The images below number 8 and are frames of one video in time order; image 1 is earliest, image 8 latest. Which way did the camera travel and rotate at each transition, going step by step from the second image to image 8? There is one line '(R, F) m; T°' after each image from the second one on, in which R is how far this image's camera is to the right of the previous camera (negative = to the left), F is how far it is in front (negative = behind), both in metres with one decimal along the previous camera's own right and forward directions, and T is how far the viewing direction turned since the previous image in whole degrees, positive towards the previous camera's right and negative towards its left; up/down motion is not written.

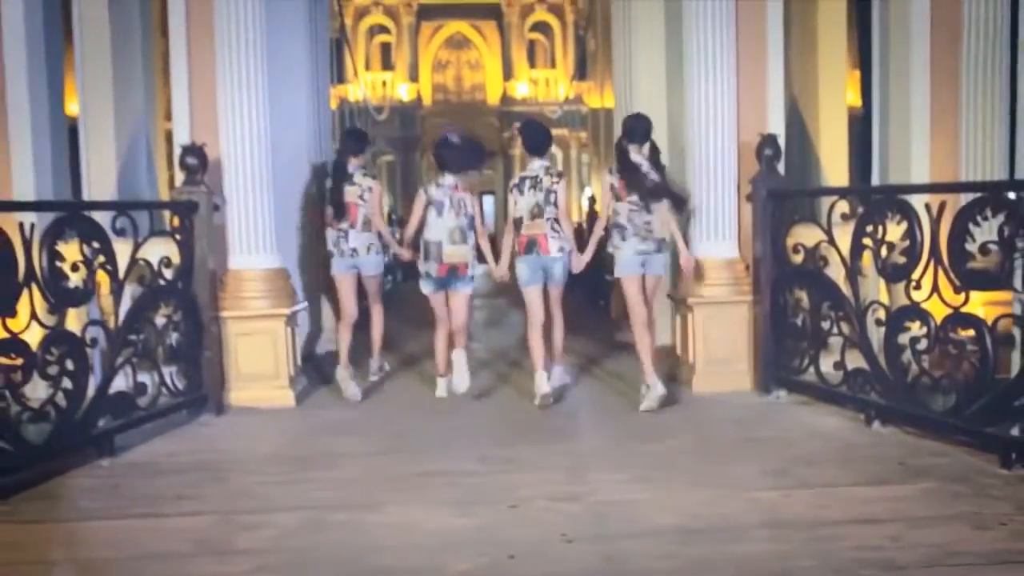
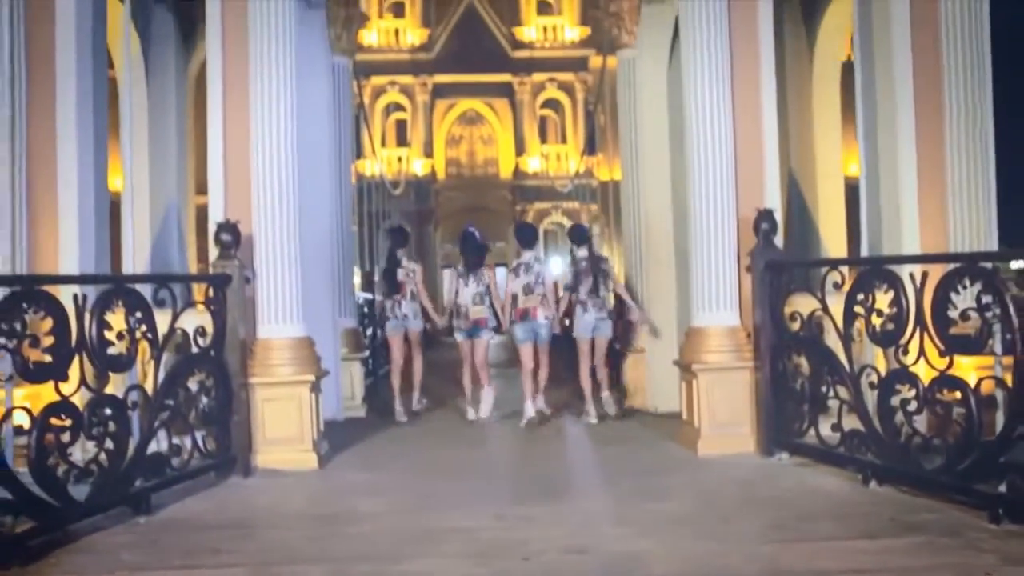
(0.0, -0.3) m; -1°
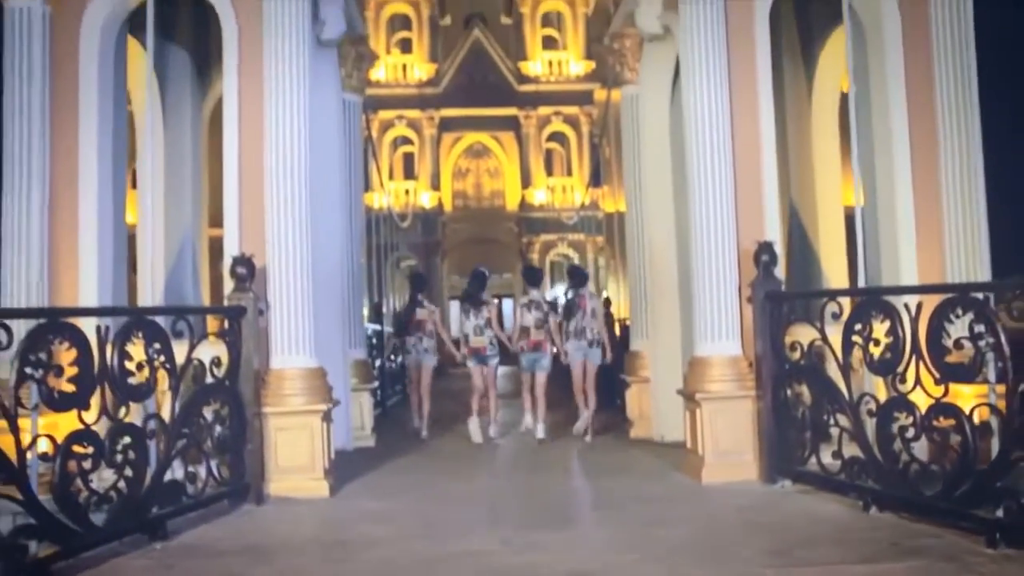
(0.0, -0.1) m; 0°
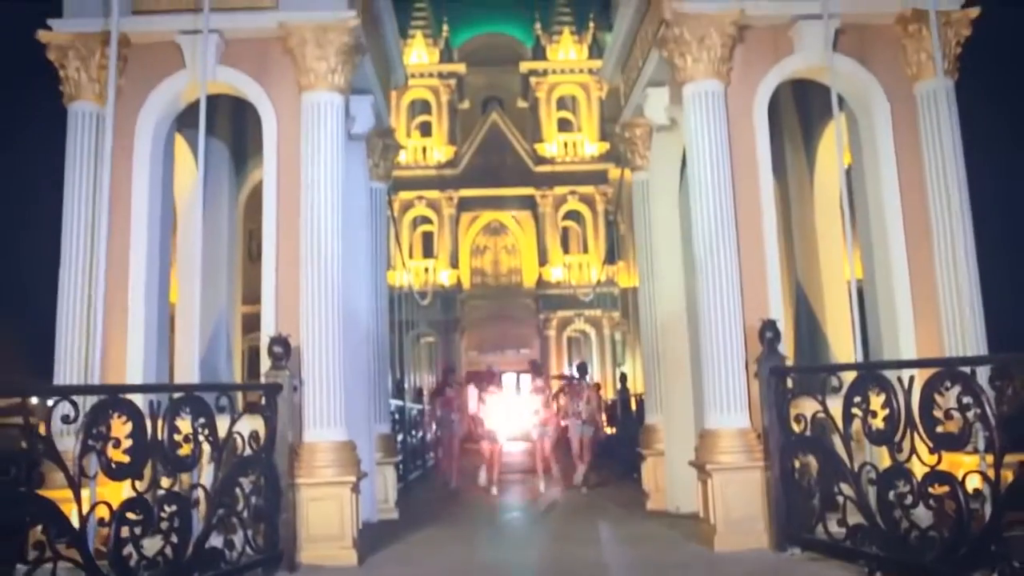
(0.0, -0.4) m; -1°
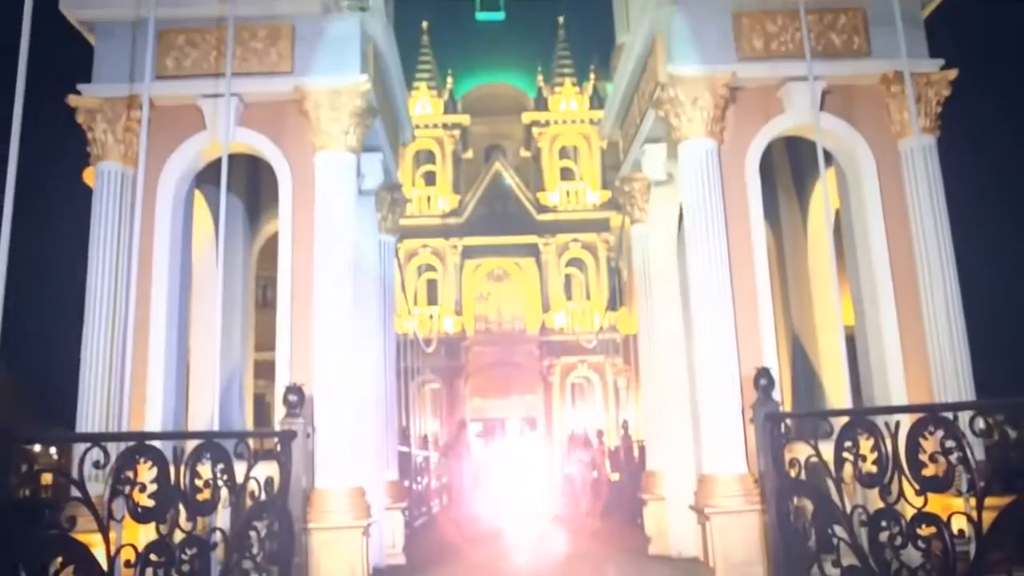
(0.0, -0.3) m; 0°
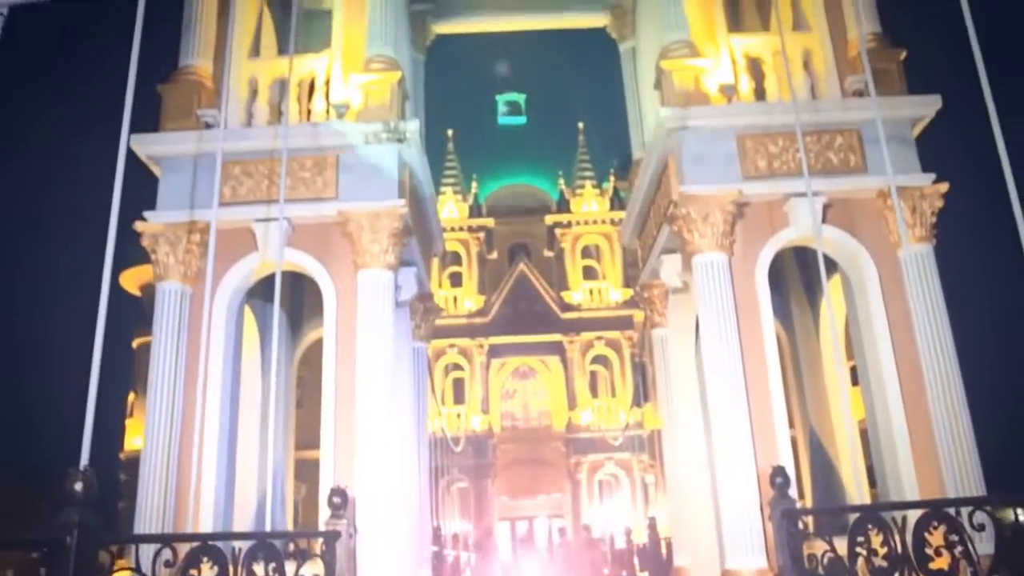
(0.0, -0.5) m; -1°
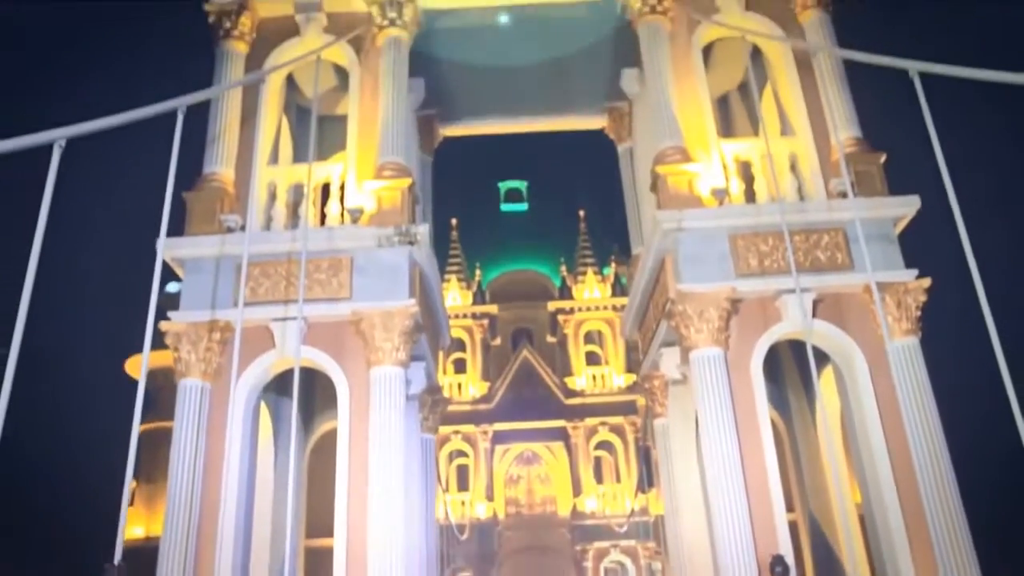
(0.0, -0.4) m; 0°
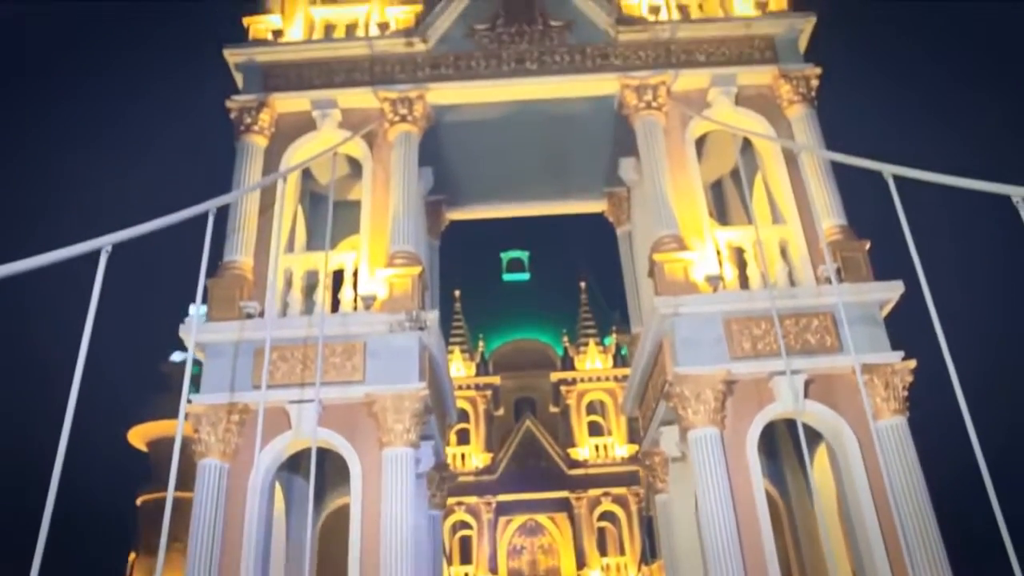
(0.0, -0.4) m; 0°
